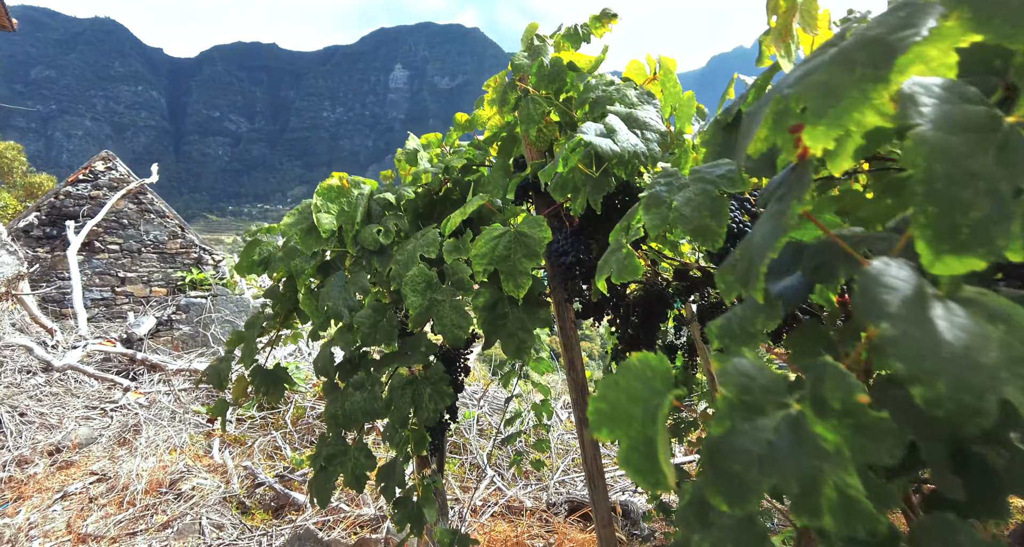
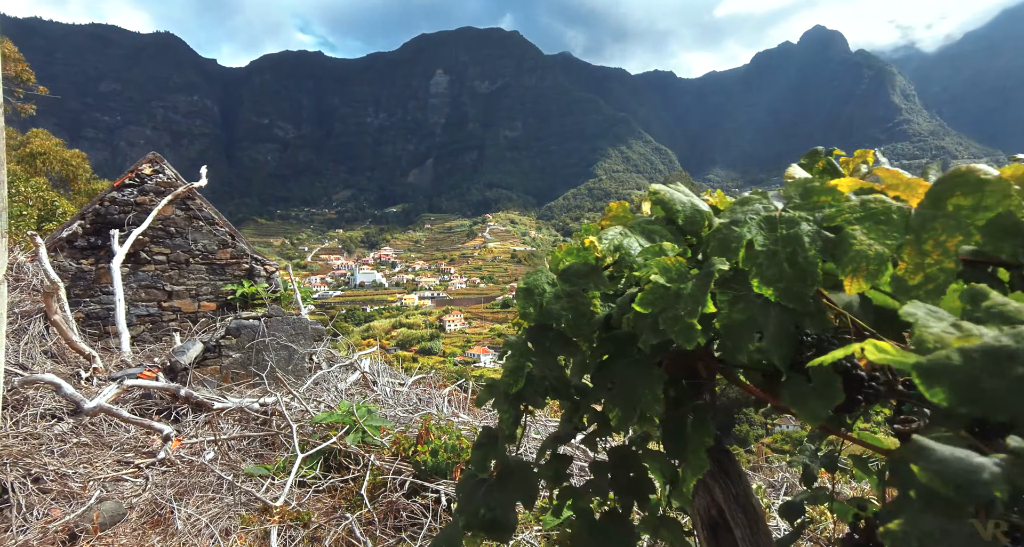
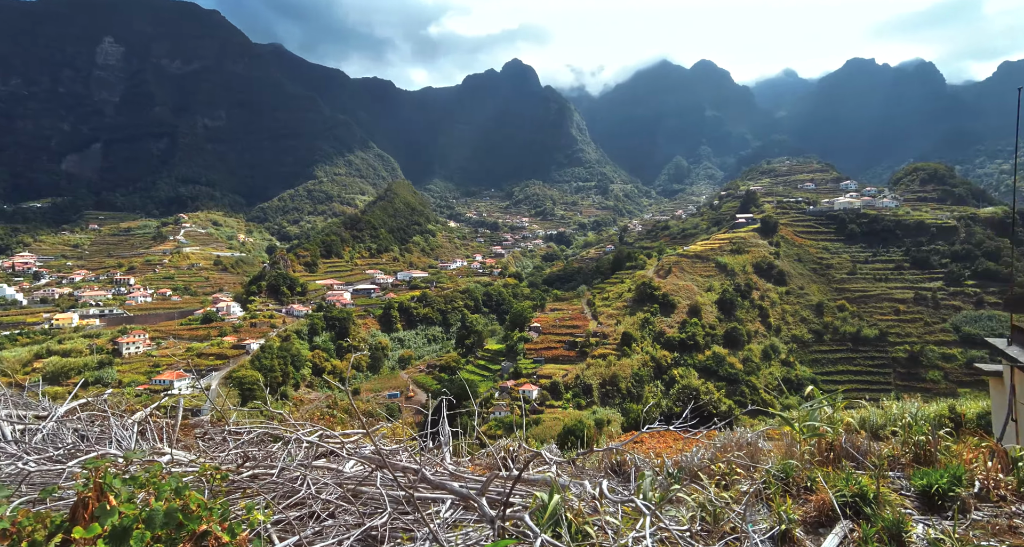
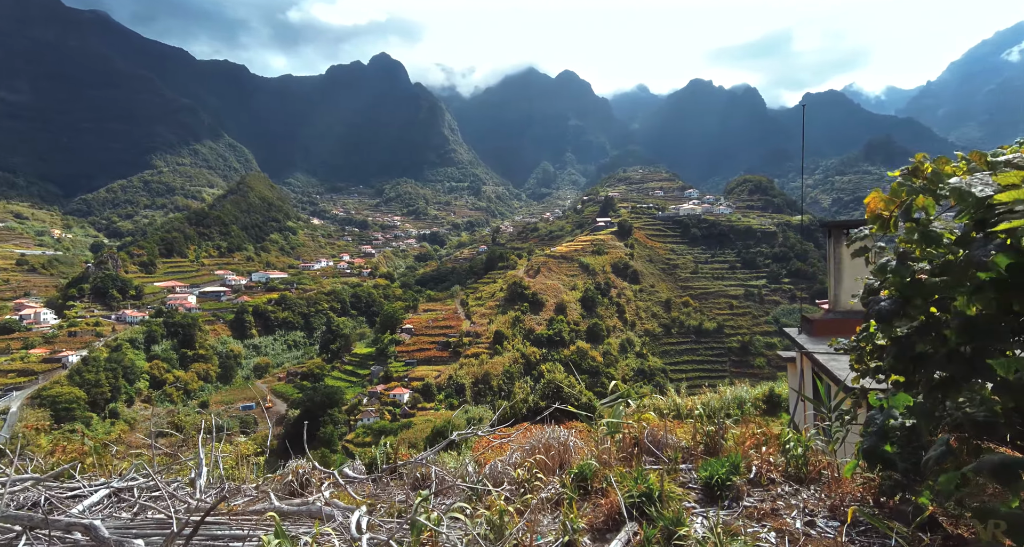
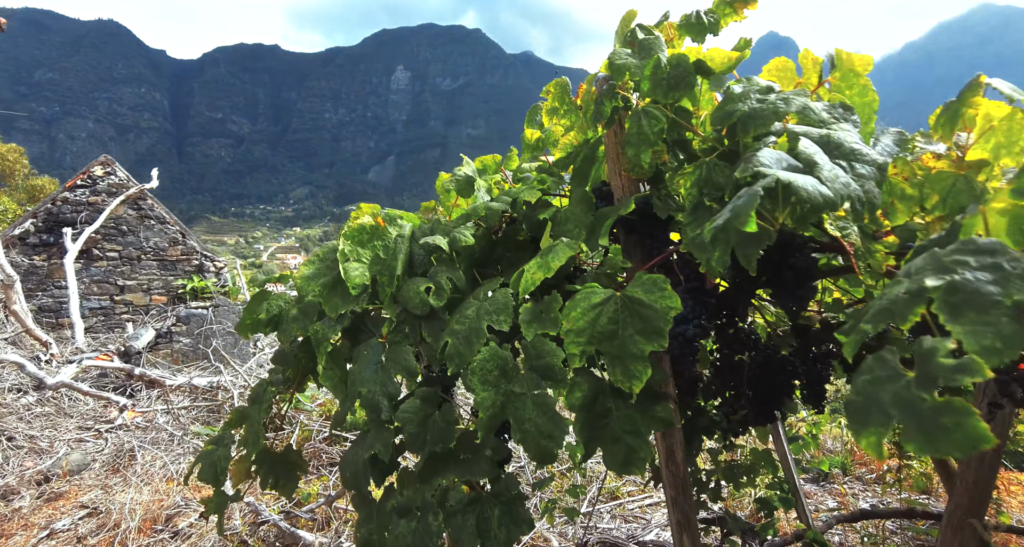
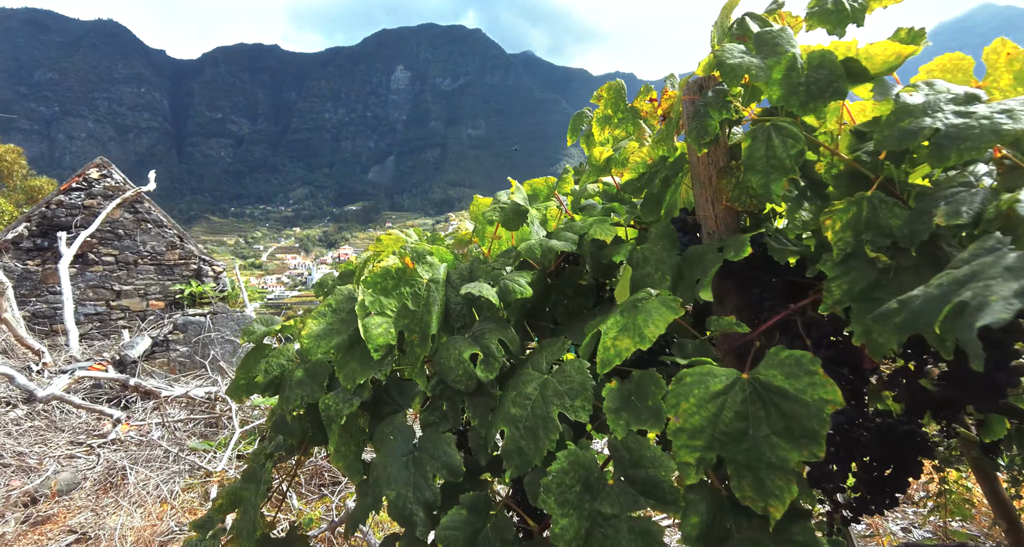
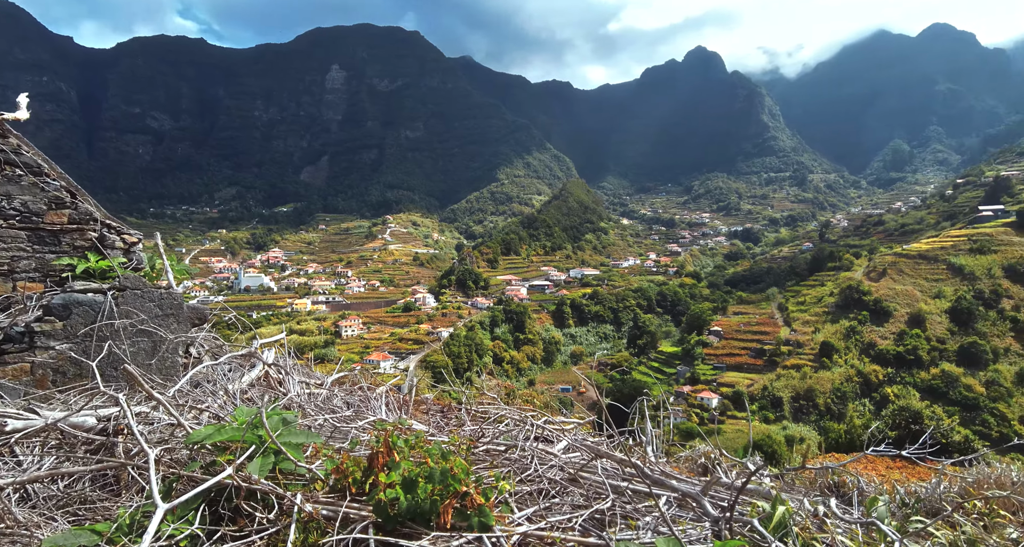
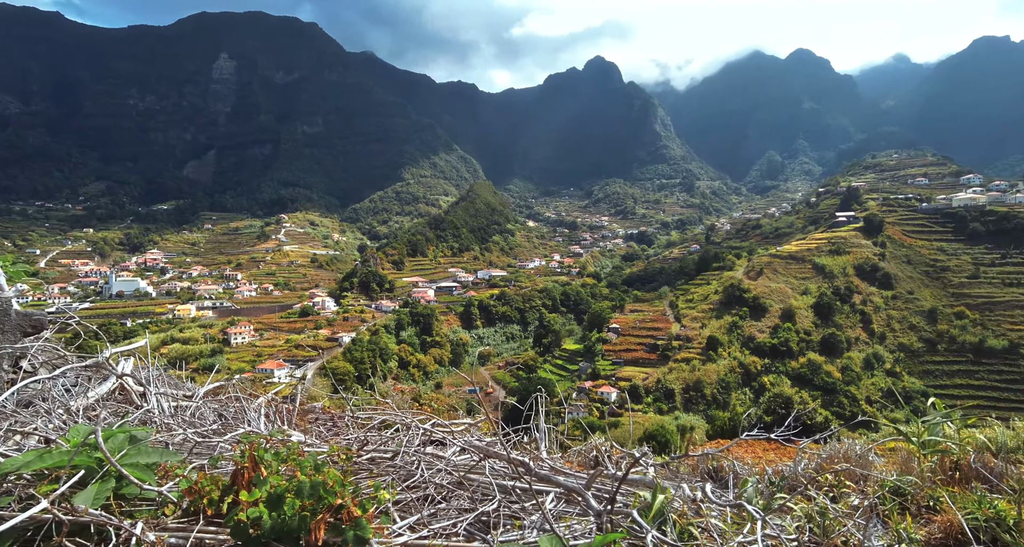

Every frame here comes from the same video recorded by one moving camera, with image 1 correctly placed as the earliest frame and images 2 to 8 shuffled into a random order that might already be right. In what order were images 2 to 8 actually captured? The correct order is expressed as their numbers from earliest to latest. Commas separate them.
5, 6, 2, 7, 8, 3, 4
